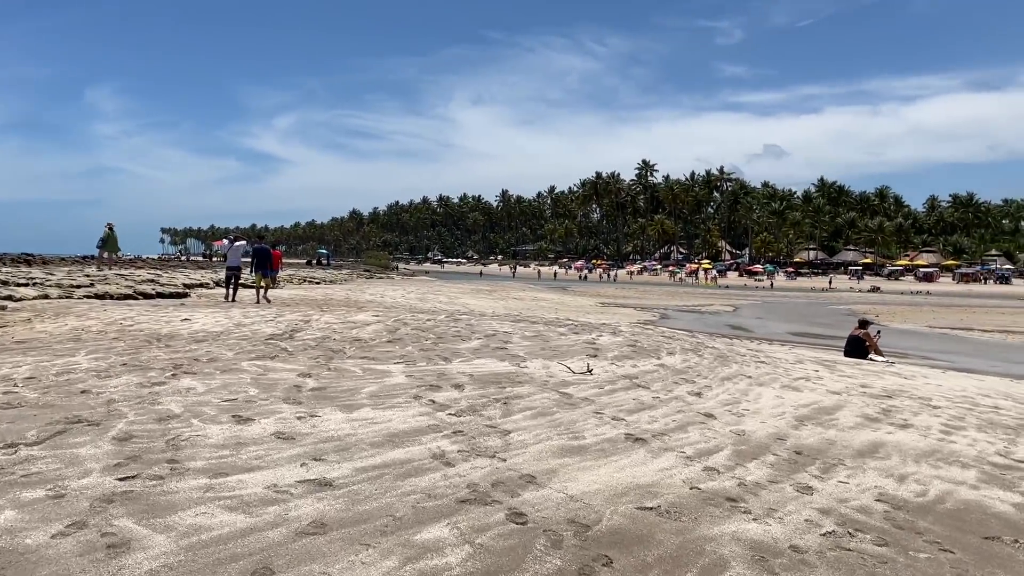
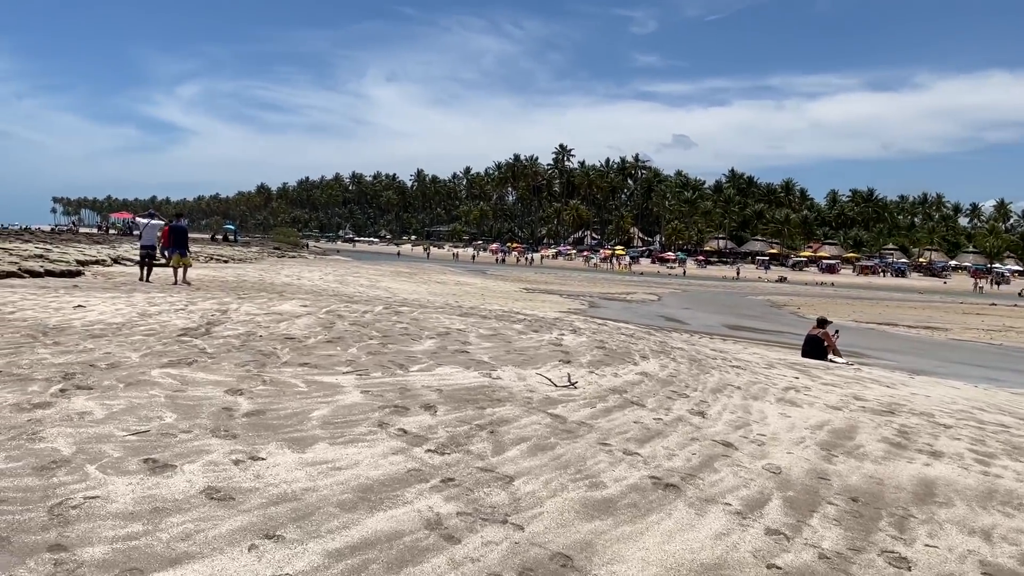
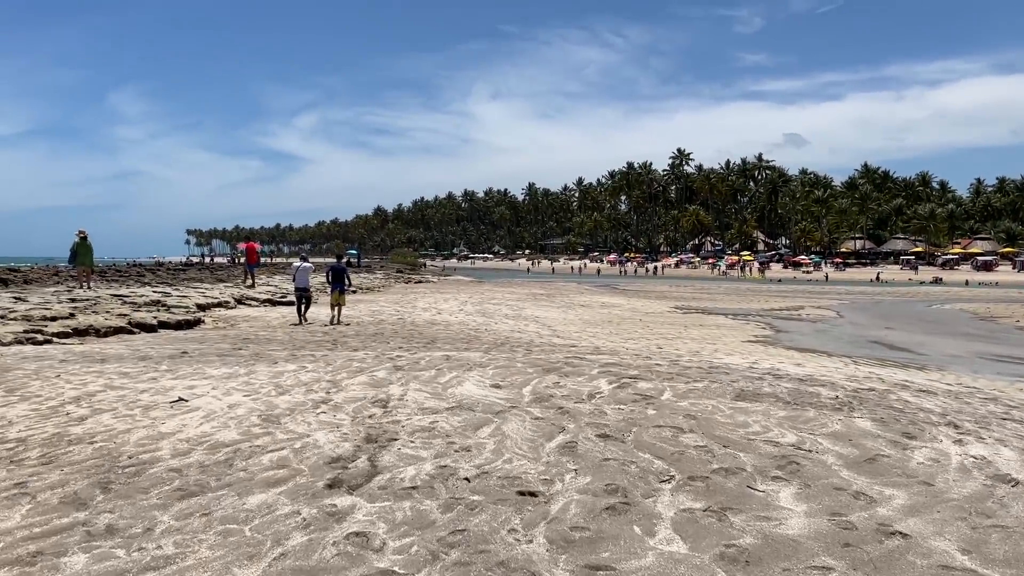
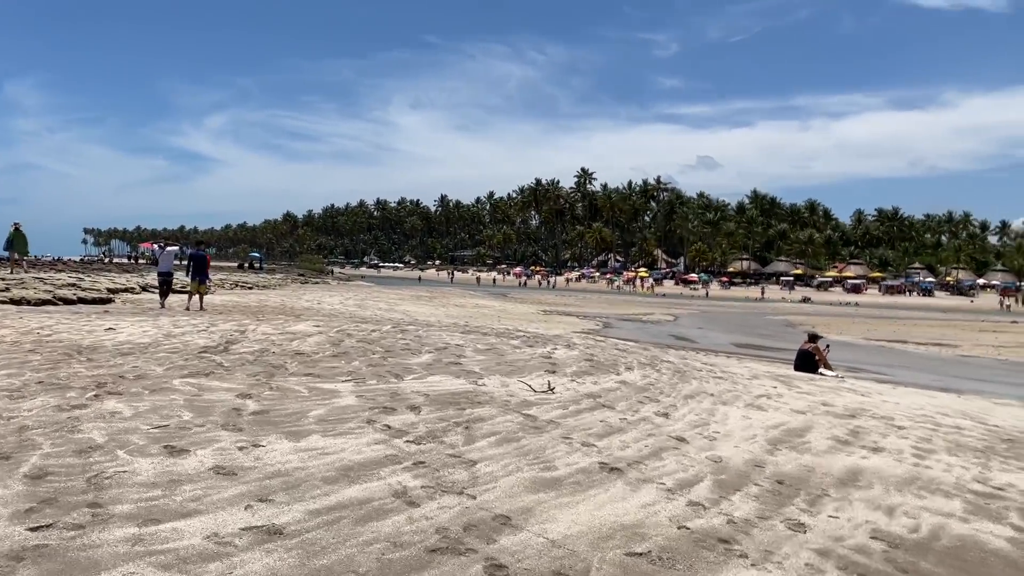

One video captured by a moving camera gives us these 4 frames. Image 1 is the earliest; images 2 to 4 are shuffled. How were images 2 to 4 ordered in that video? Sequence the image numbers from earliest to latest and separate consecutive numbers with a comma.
4, 2, 3
